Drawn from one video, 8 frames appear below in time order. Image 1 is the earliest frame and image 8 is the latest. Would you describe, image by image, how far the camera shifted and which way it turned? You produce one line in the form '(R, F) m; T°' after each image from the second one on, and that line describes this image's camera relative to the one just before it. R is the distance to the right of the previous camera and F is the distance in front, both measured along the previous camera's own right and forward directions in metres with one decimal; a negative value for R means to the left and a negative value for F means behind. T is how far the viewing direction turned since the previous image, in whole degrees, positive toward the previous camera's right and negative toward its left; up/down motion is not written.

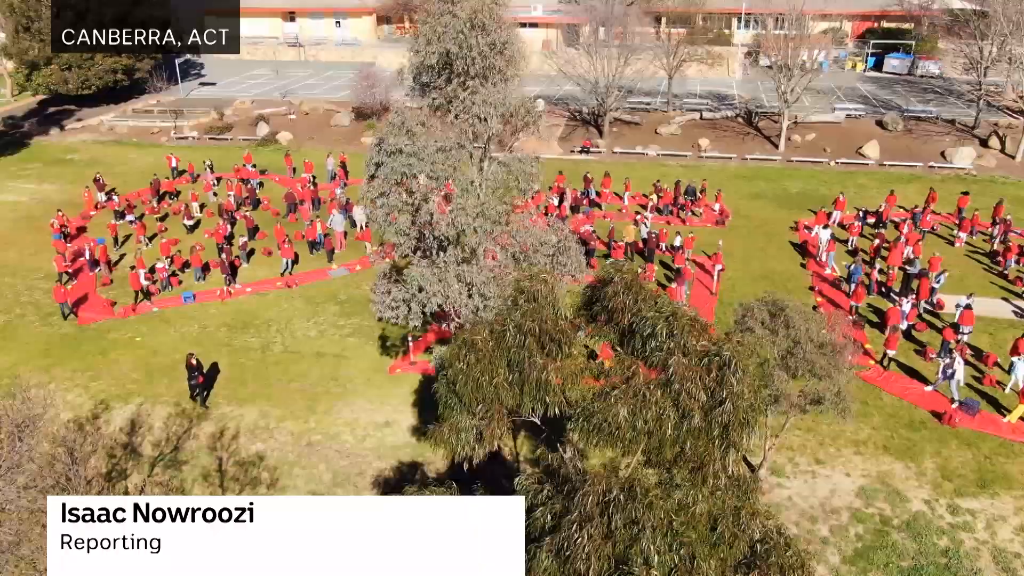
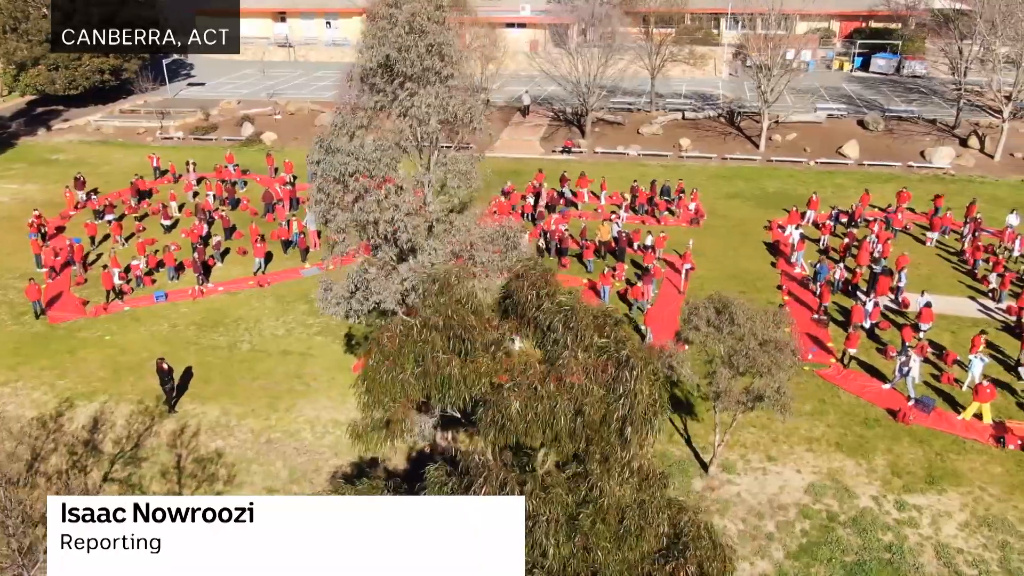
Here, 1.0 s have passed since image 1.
(+0.8, -0.2) m; 0°
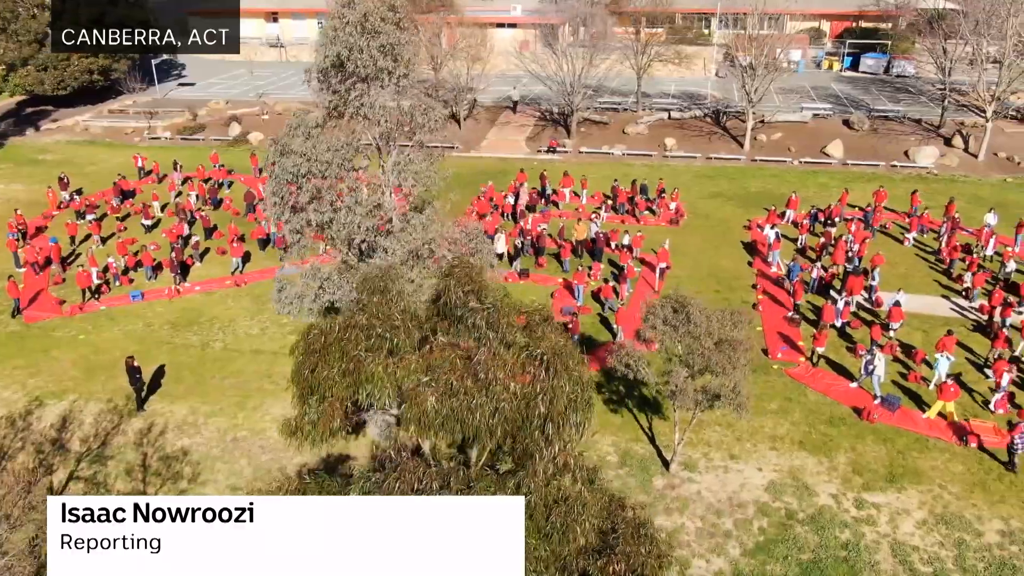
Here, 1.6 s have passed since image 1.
(+0.6, -0.1) m; 0°
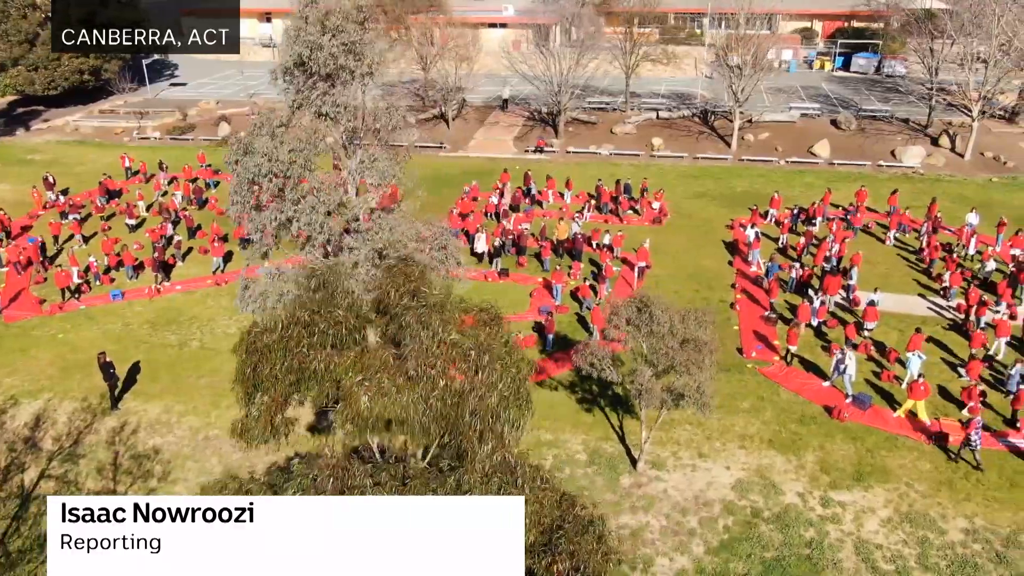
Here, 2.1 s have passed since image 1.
(+0.5, 0.0) m; 0°
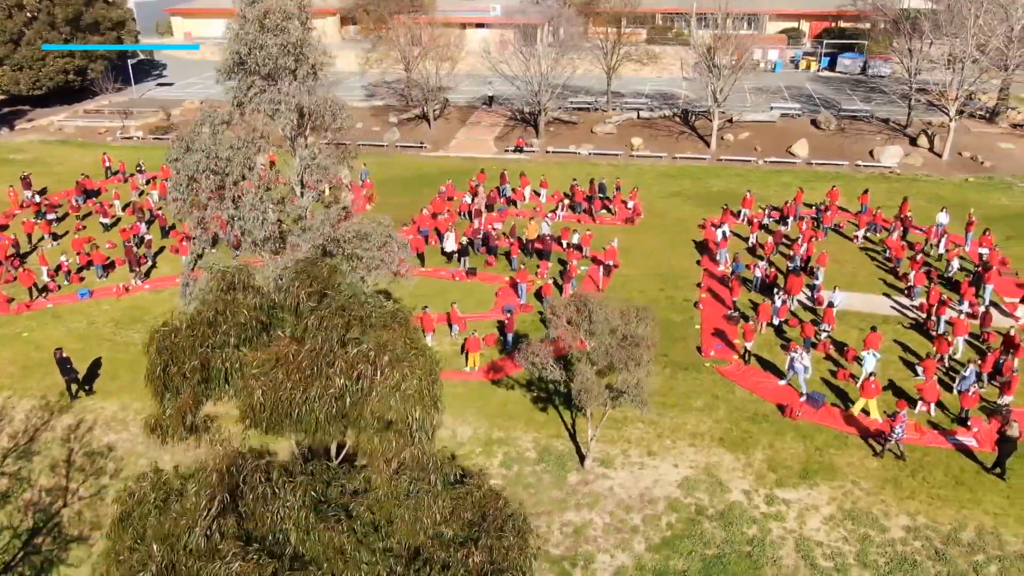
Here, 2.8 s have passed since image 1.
(+0.9, -0.1) m; 0°
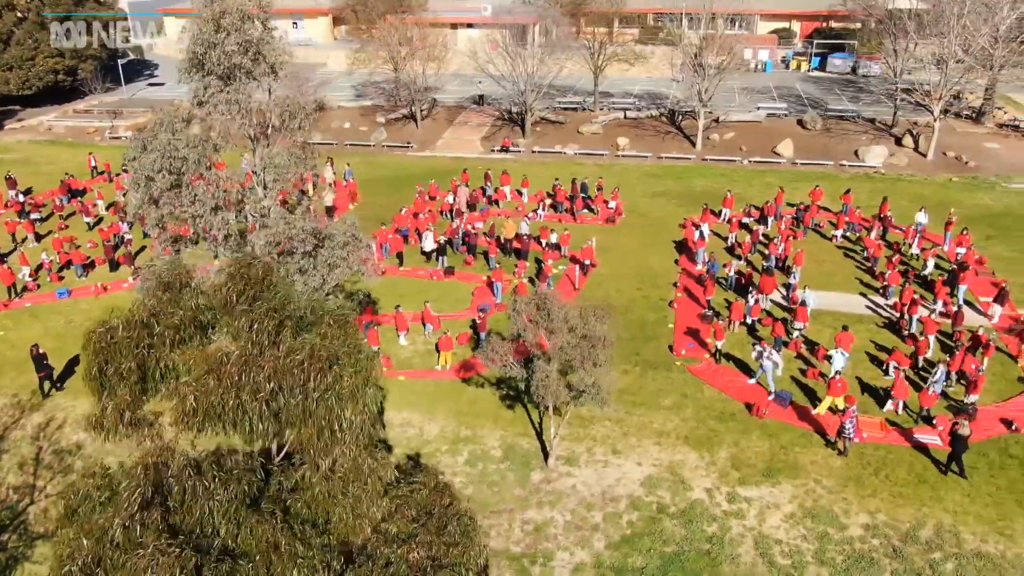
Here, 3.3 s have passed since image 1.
(+0.6, -0.1) m; 0°
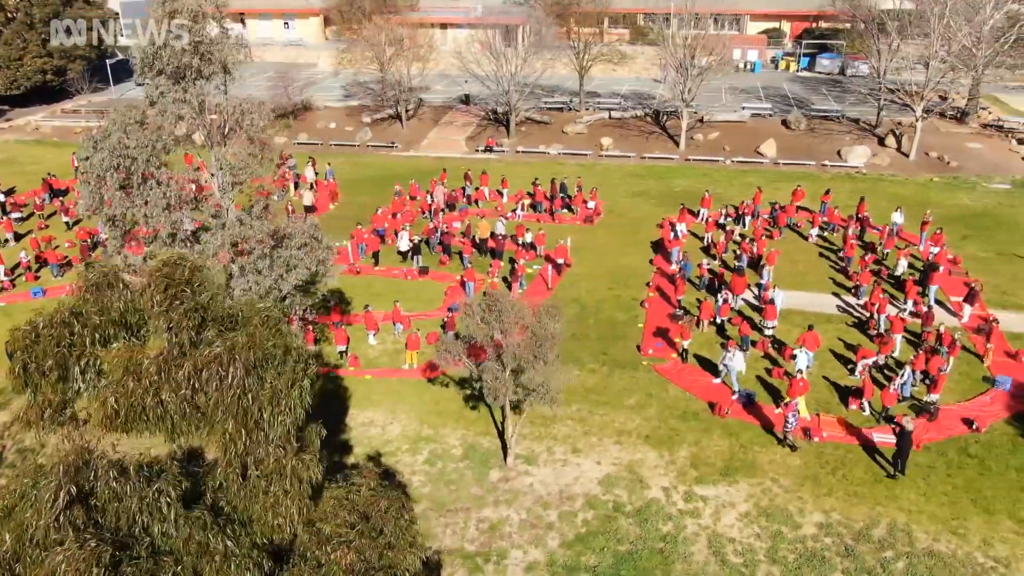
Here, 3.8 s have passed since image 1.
(+0.7, 0.0) m; 0°
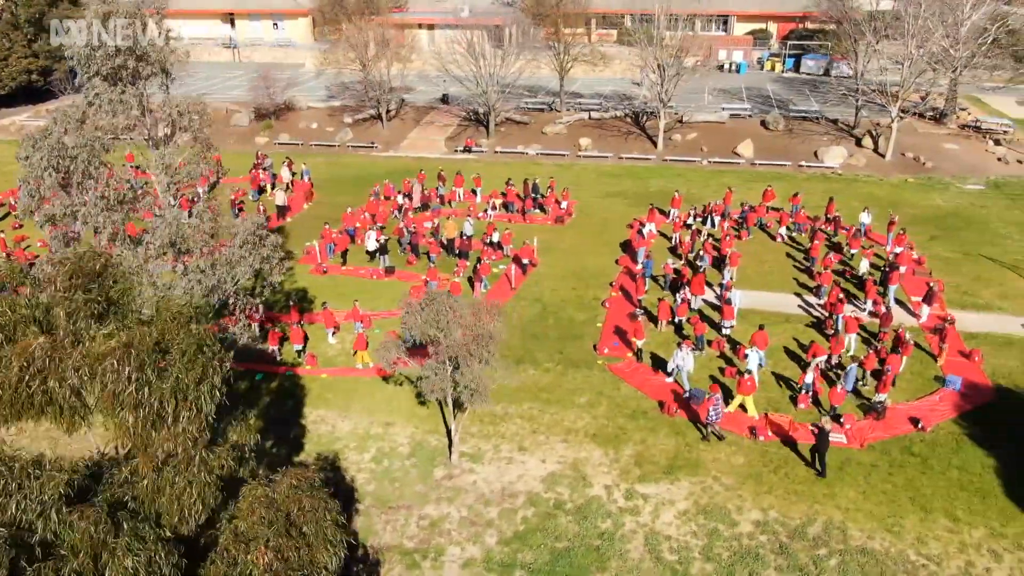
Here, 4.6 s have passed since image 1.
(+0.9, -0.1) m; 0°
